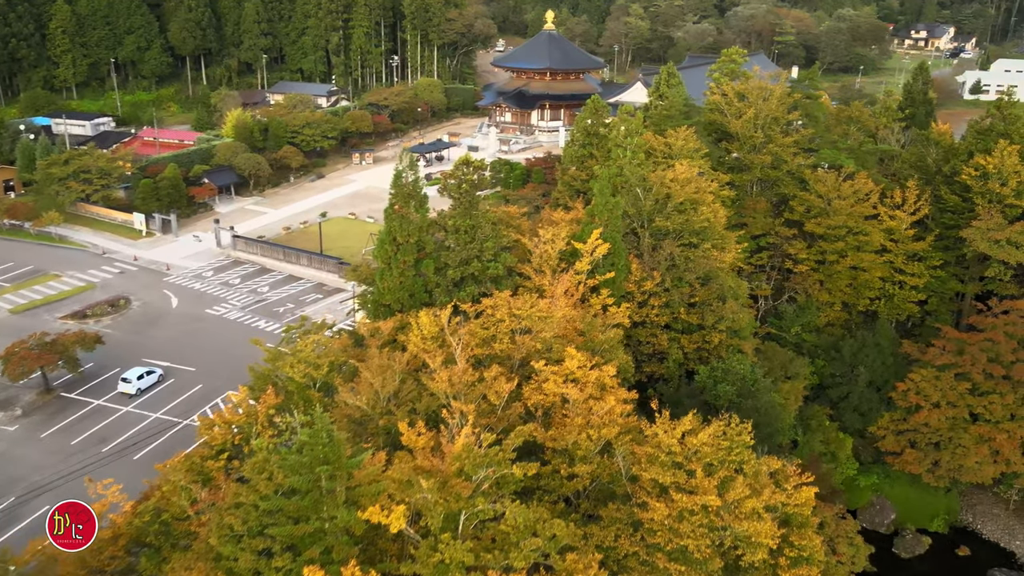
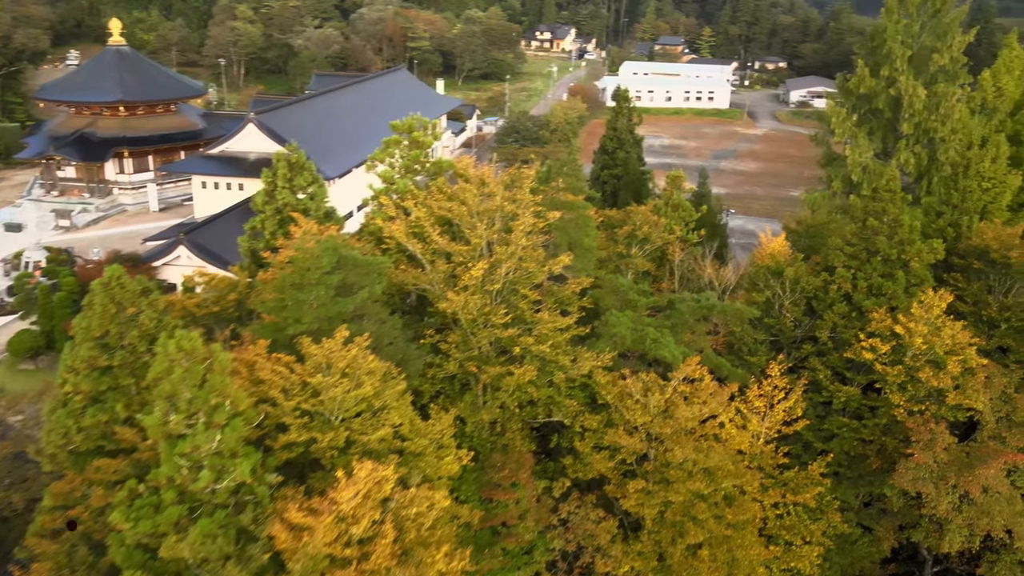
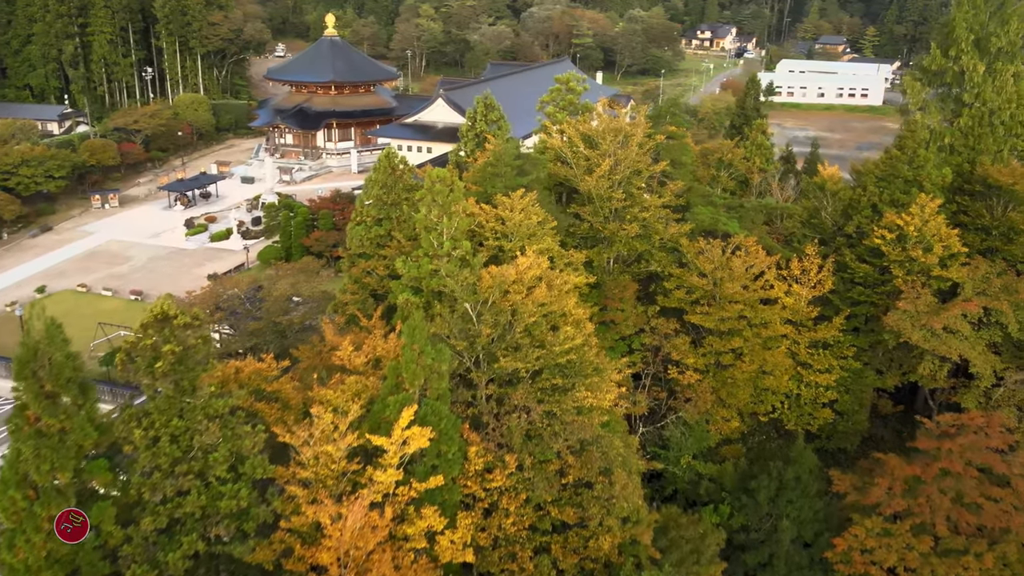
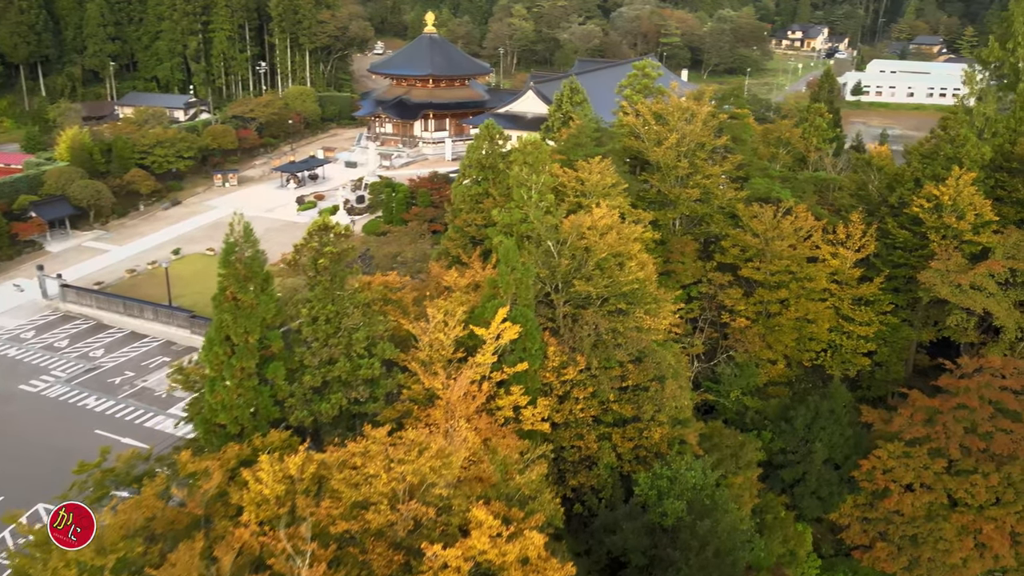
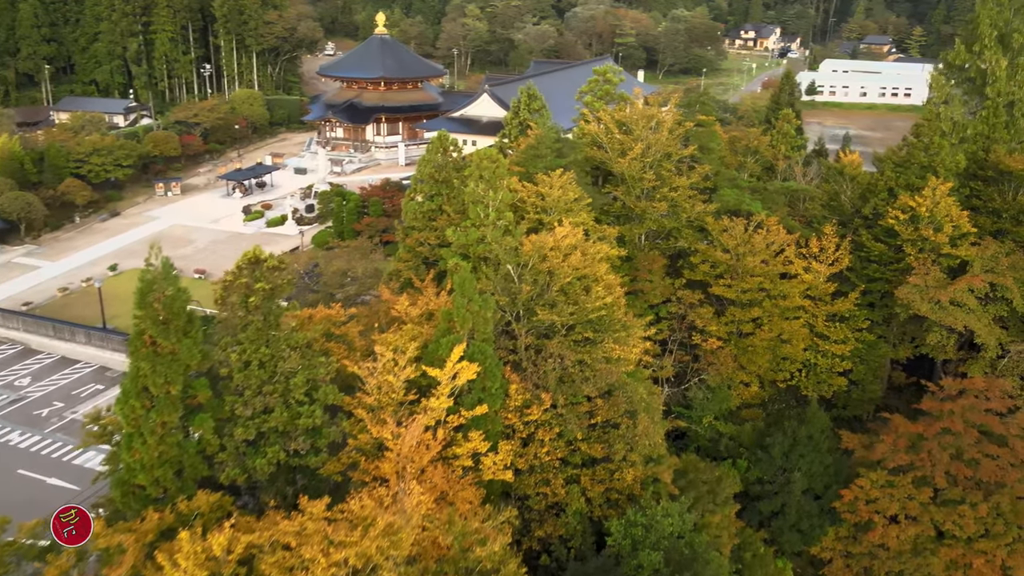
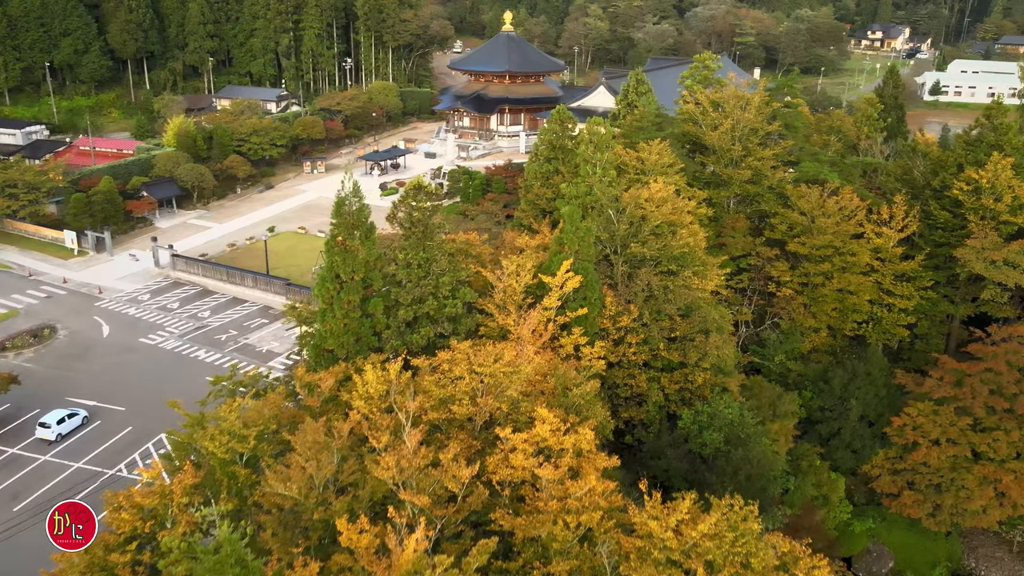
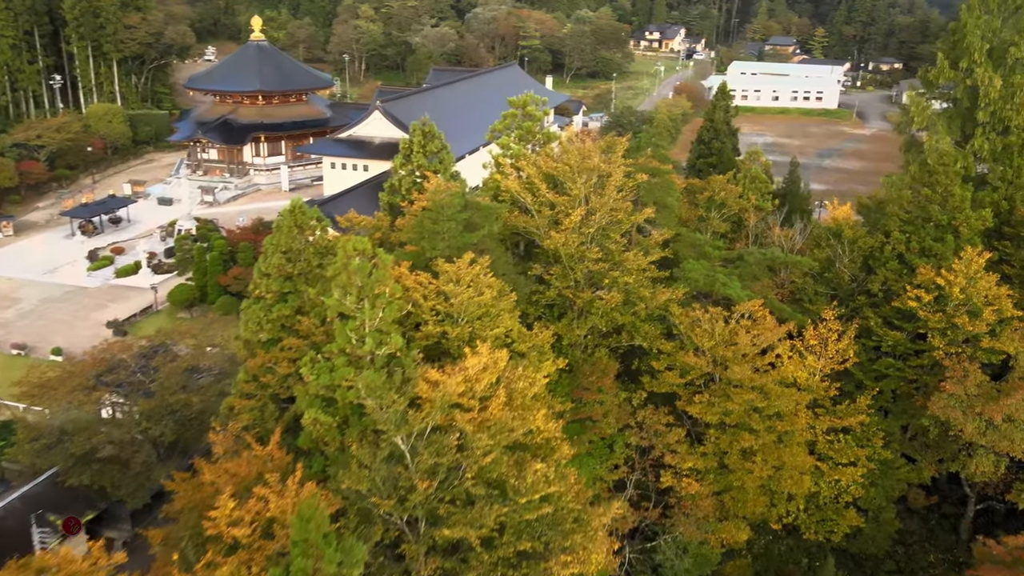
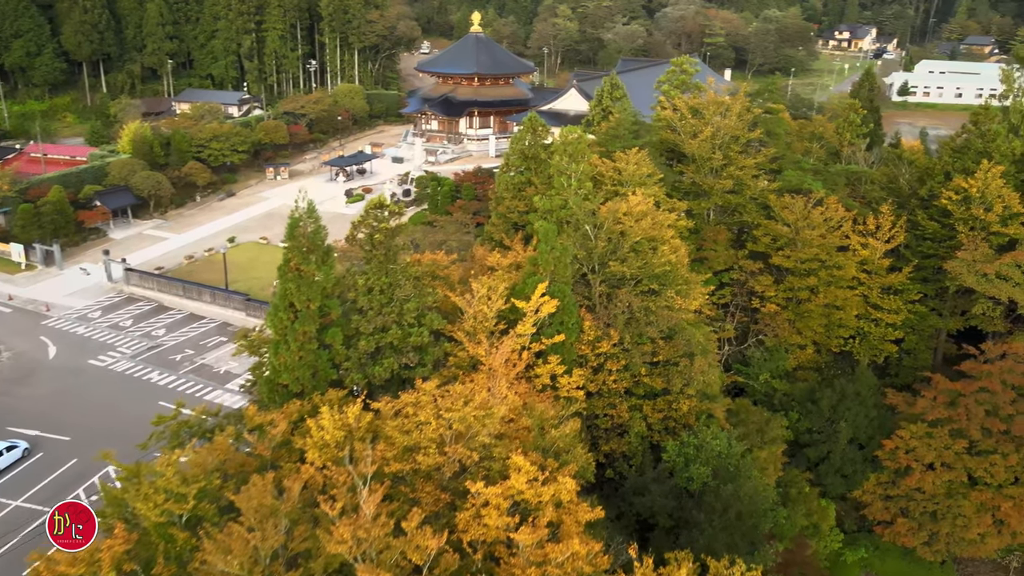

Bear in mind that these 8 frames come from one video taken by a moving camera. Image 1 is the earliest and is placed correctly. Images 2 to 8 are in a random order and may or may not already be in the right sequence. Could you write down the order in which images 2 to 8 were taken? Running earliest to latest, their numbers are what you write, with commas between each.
6, 8, 4, 5, 3, 7, 2
